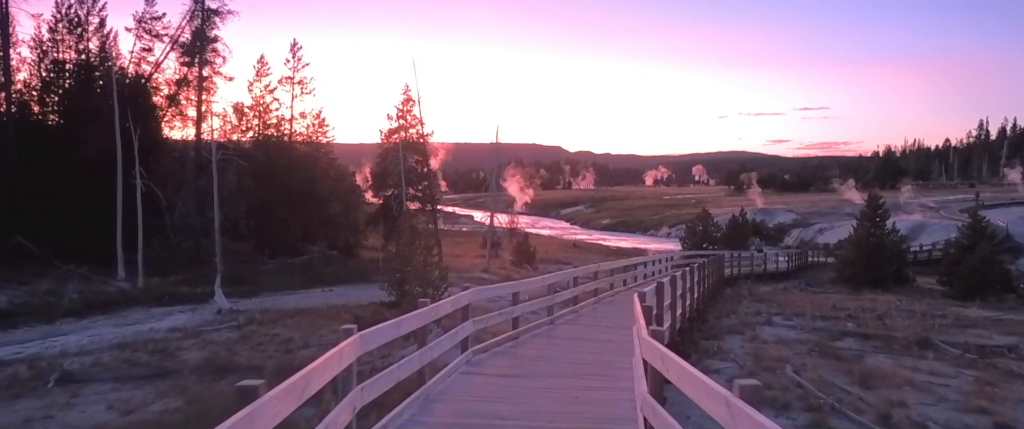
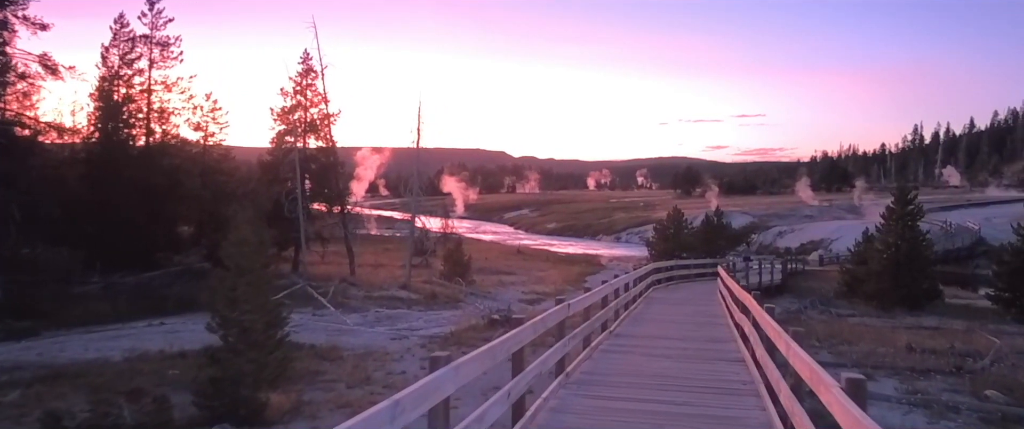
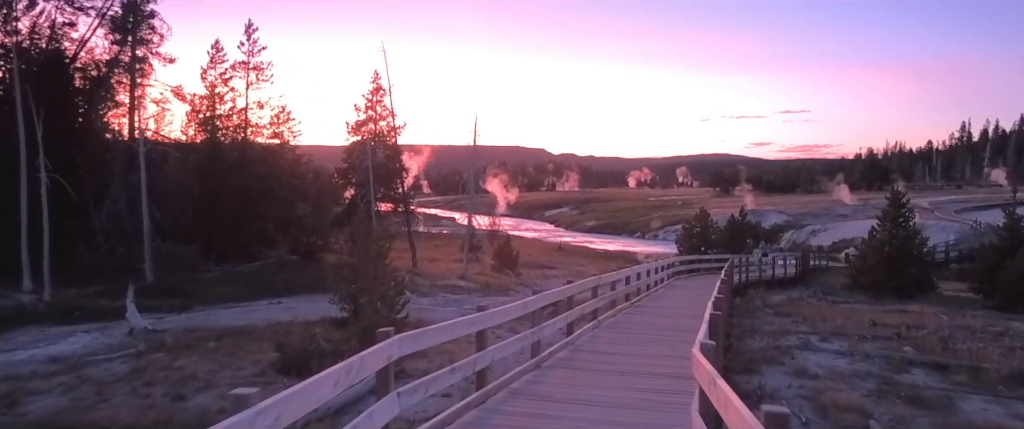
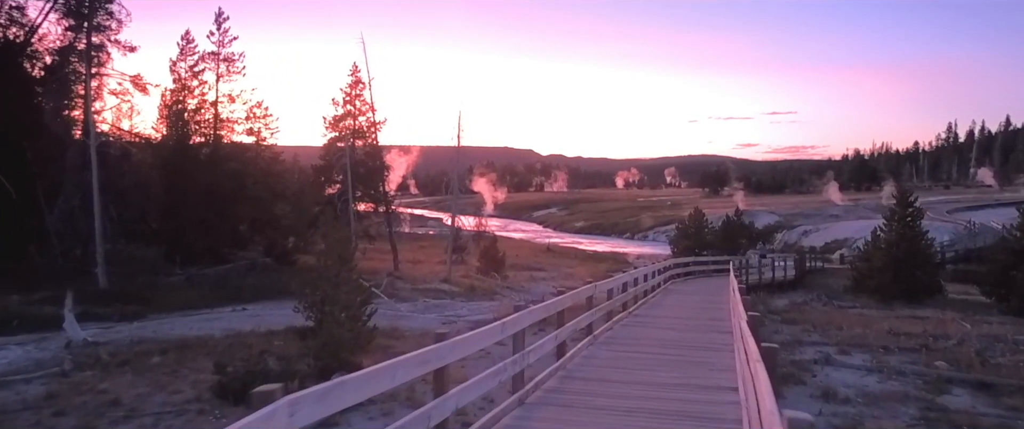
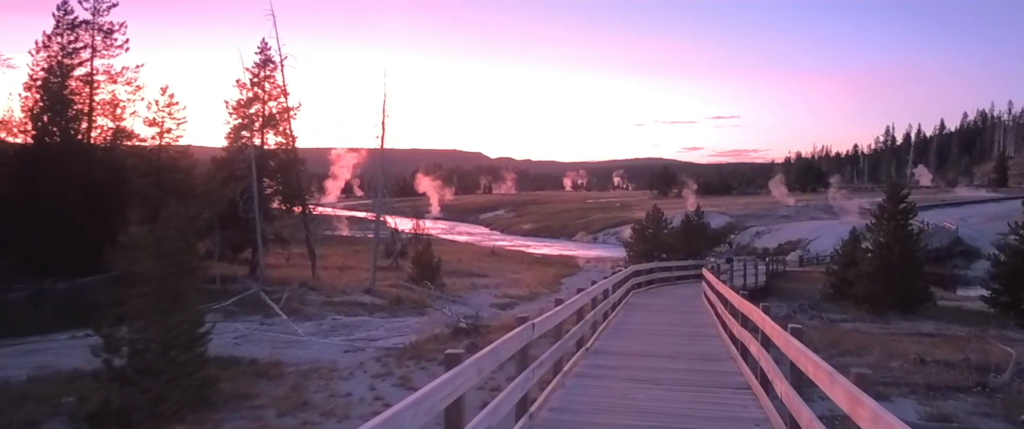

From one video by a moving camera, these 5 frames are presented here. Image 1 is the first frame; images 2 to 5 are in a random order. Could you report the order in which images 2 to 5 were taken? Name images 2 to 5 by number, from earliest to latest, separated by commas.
3, 4, 2, 5
